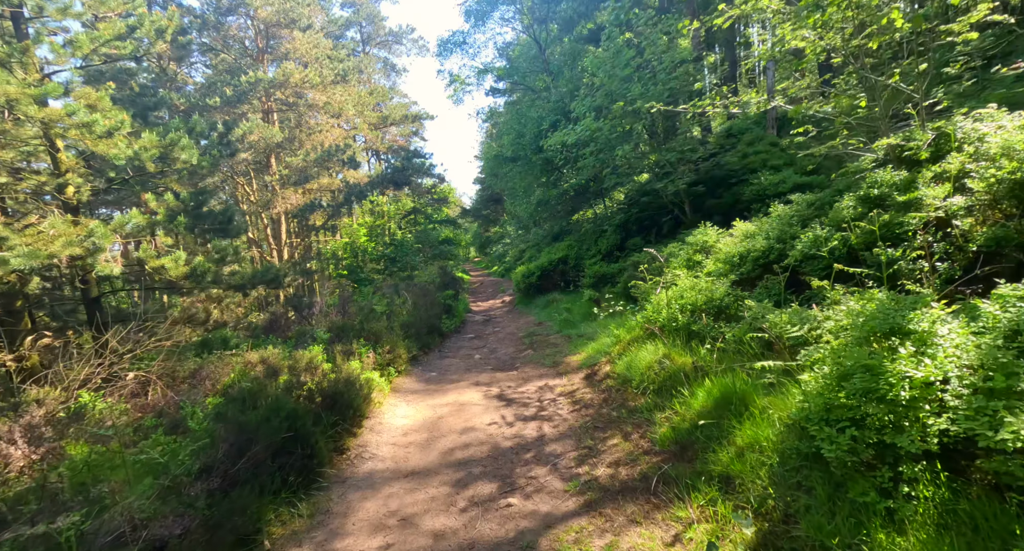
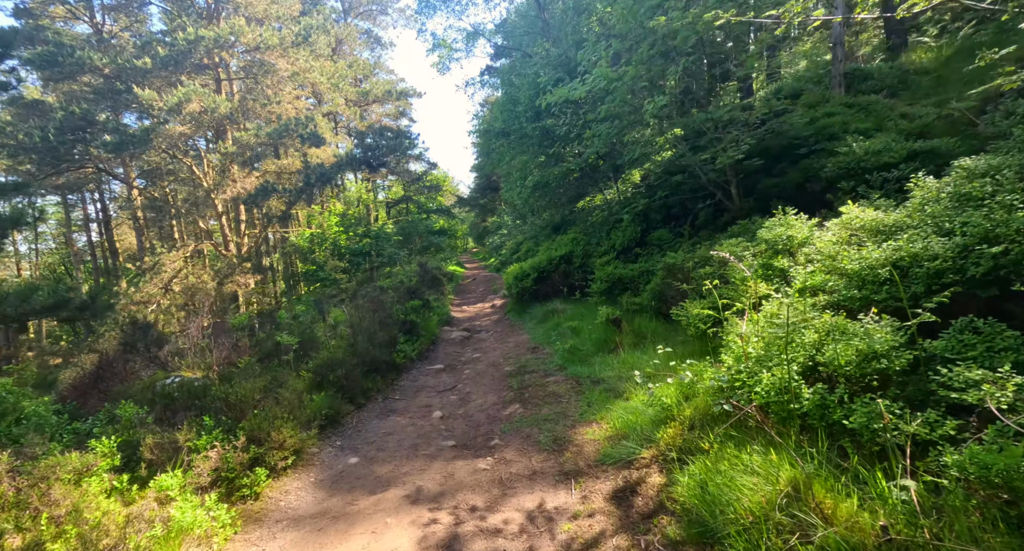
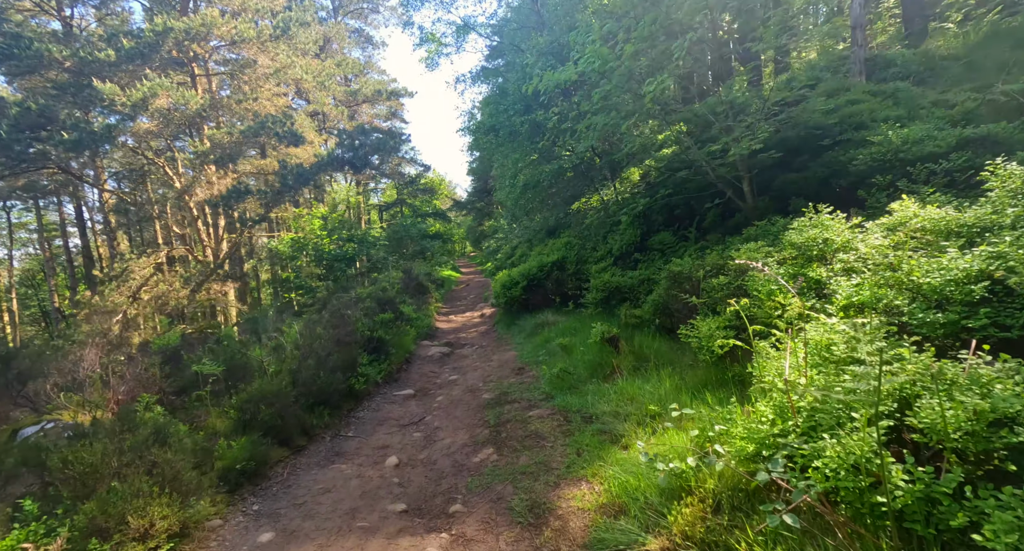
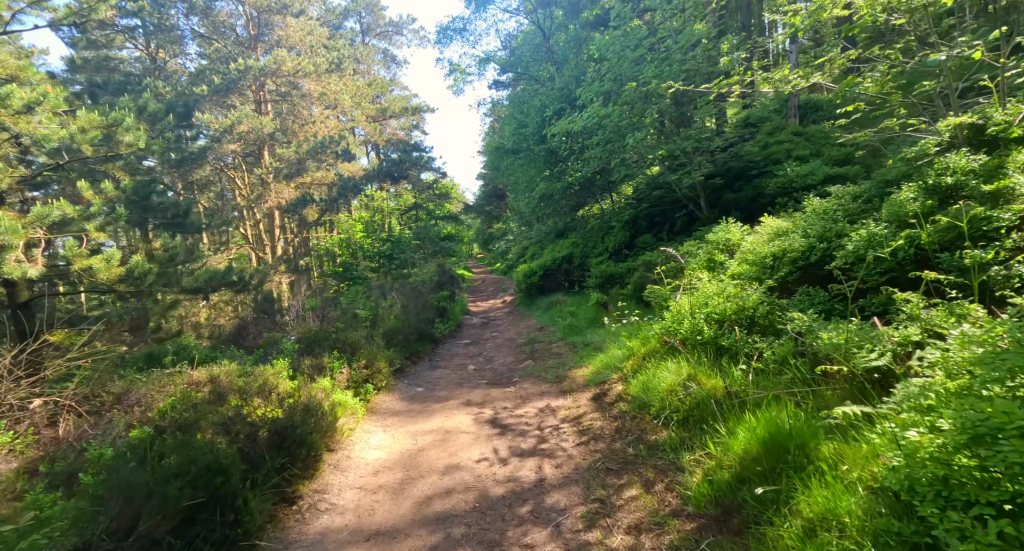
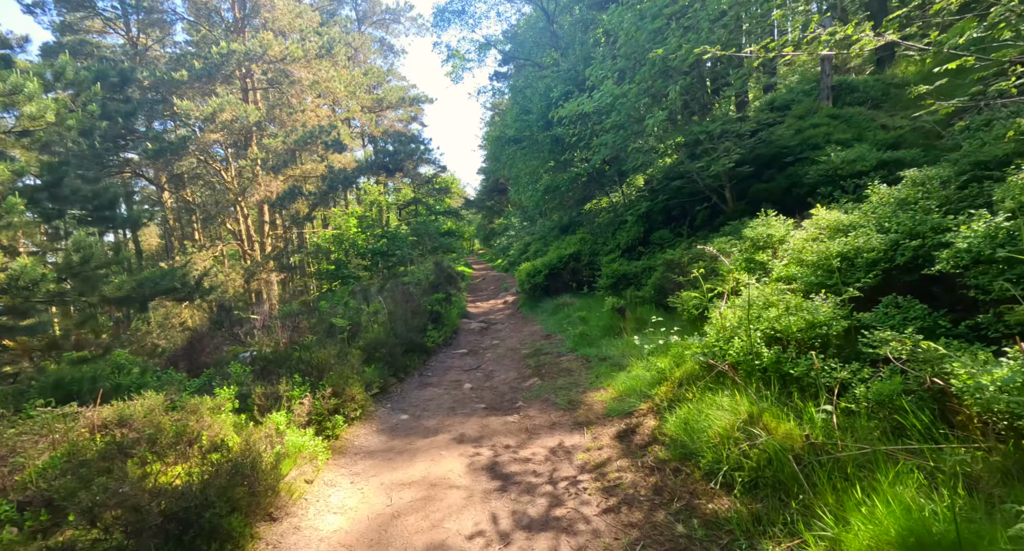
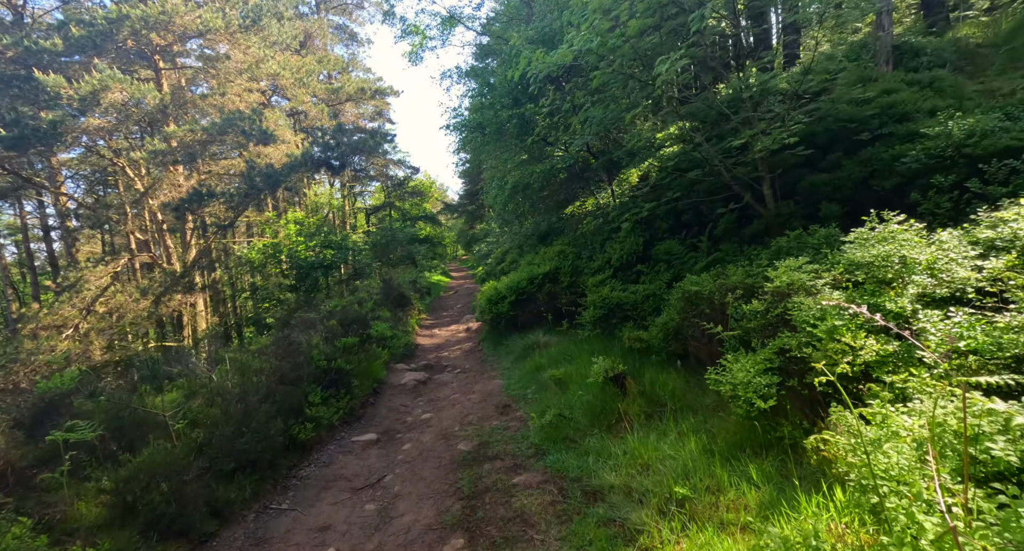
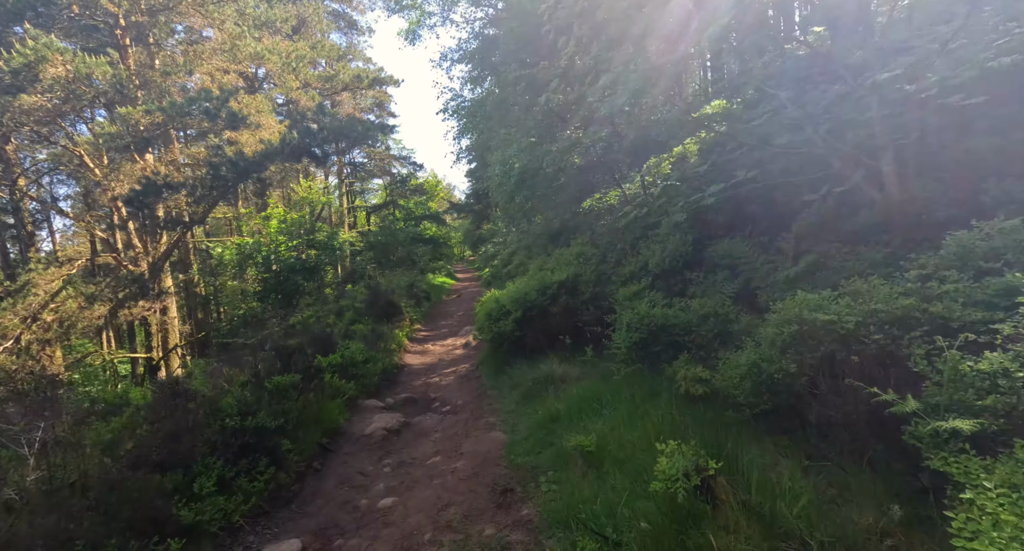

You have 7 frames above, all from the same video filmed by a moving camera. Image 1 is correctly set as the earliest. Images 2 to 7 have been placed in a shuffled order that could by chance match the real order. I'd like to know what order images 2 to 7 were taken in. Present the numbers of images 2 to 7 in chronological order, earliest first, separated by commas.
4, 5, 2, 3, 6, 7
